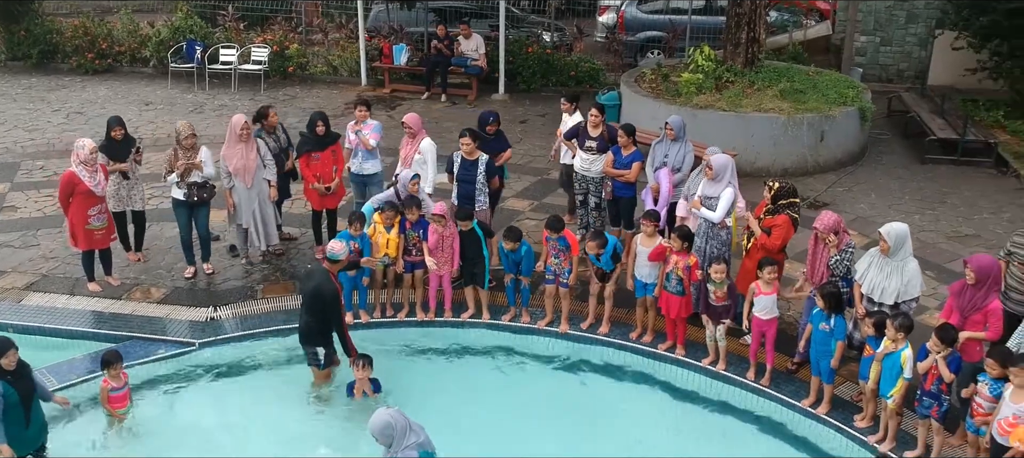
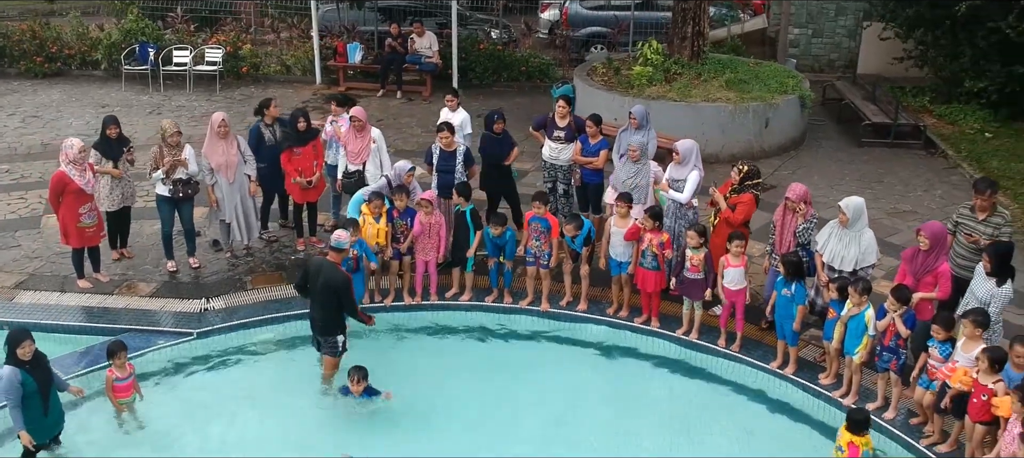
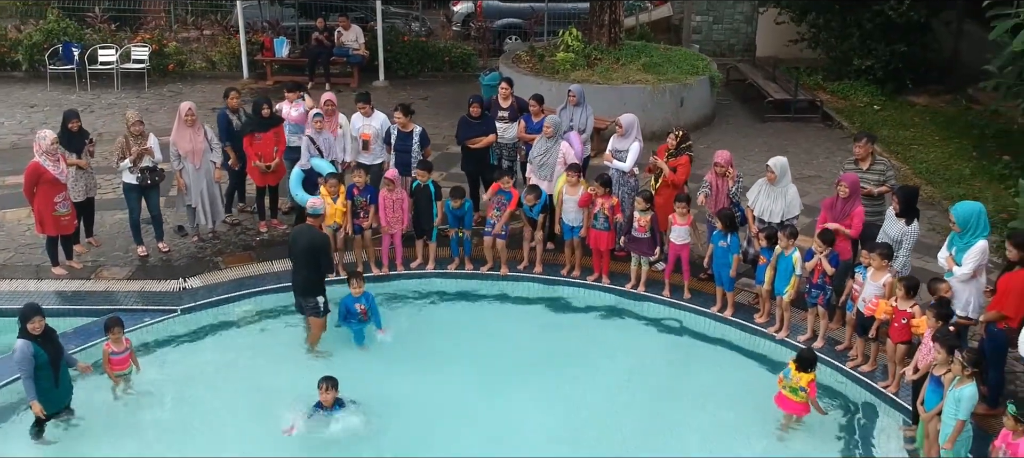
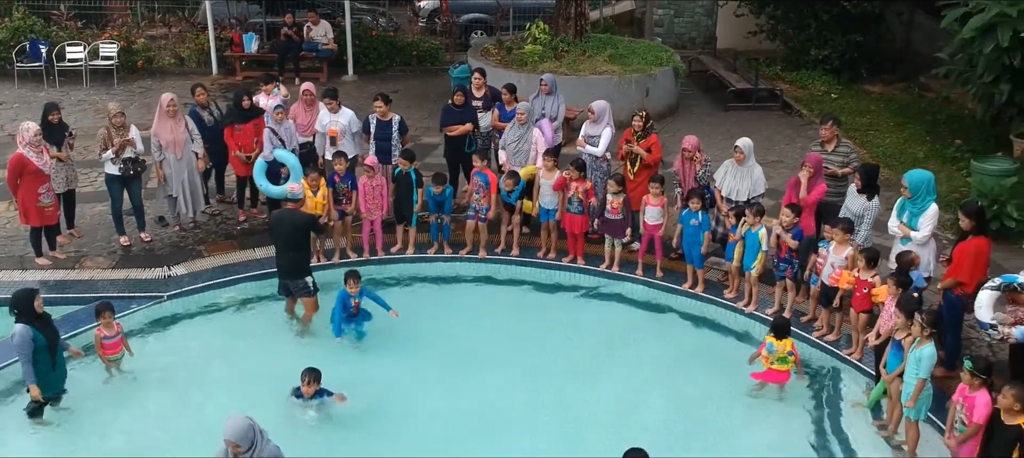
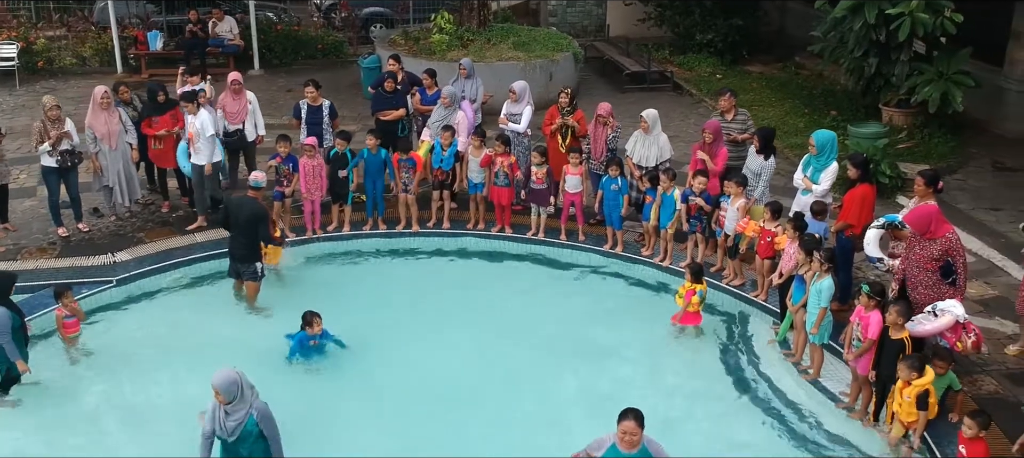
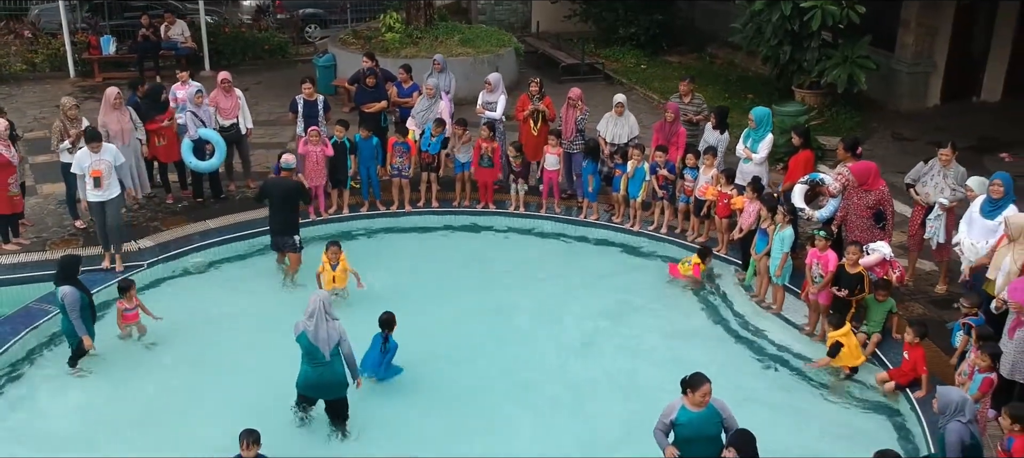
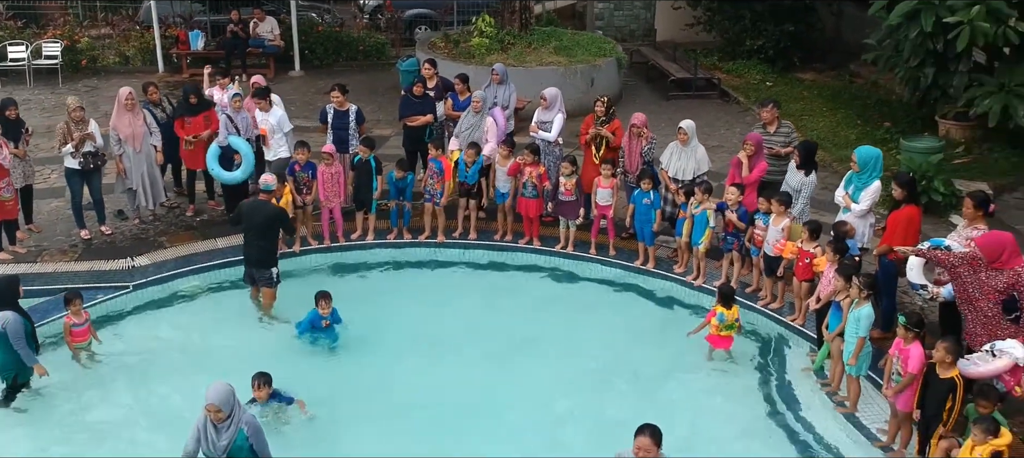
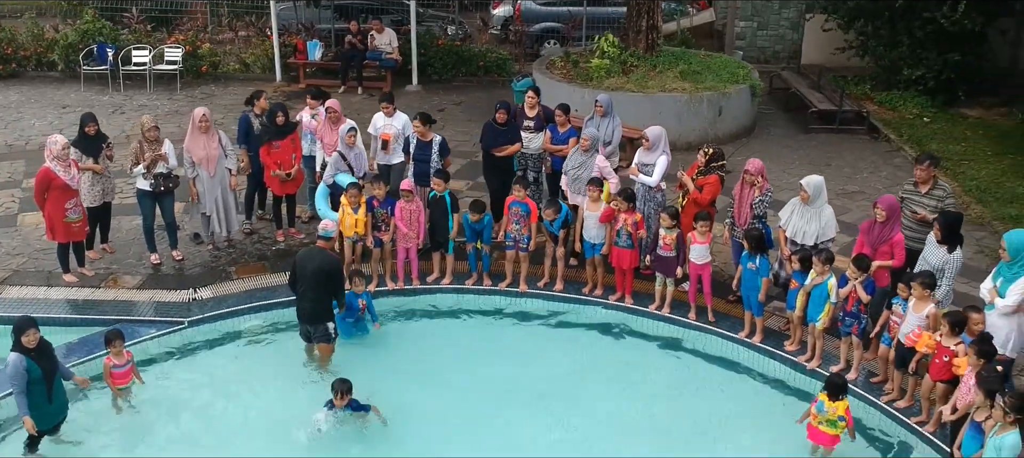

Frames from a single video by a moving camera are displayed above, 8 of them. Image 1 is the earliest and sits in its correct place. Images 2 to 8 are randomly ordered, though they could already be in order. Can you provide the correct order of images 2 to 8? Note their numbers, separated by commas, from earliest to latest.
2, 8, 3, 4, 7, 5, 6
